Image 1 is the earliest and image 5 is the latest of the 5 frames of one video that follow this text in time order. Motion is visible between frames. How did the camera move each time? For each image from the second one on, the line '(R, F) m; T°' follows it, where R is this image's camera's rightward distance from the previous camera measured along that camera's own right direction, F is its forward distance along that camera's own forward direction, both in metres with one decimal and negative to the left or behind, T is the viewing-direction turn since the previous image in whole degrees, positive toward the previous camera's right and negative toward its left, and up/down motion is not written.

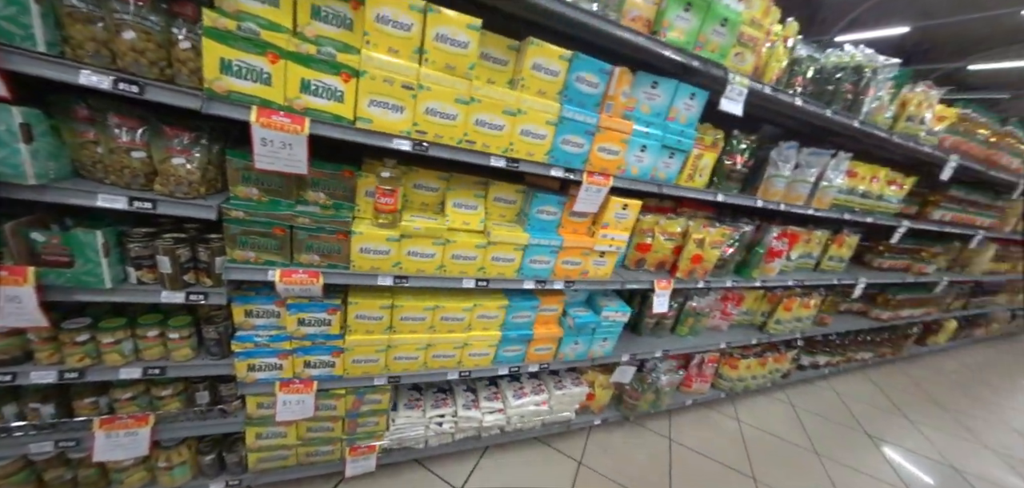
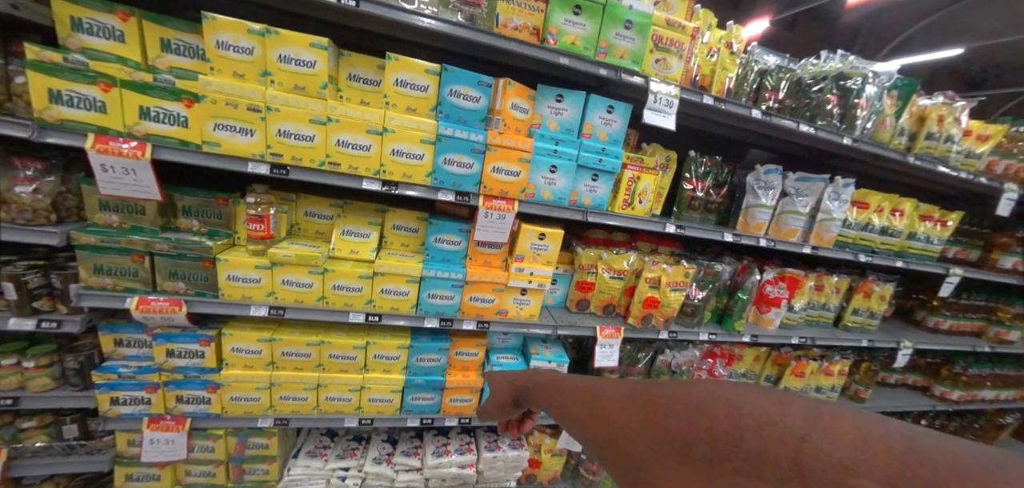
(+0.6, +0.2) m; -8°
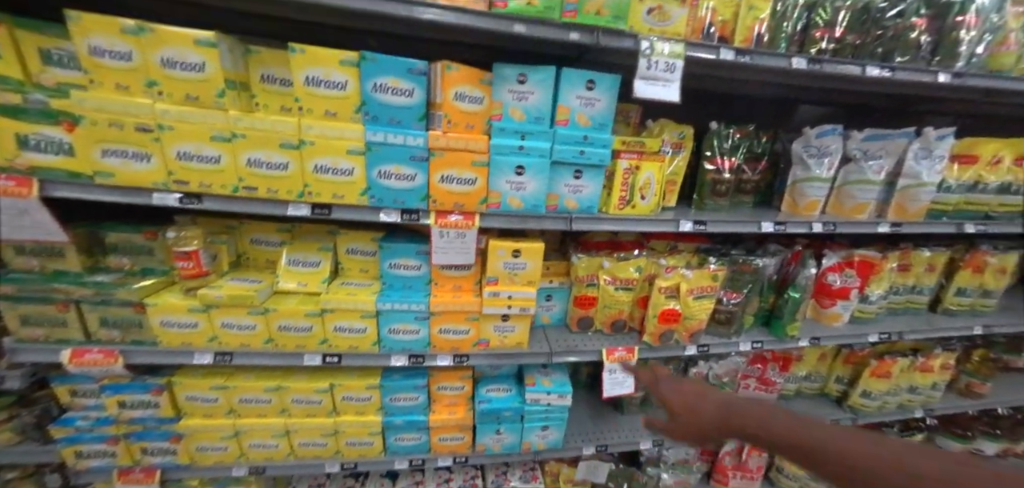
(+0.2, +0.3) m; -6°
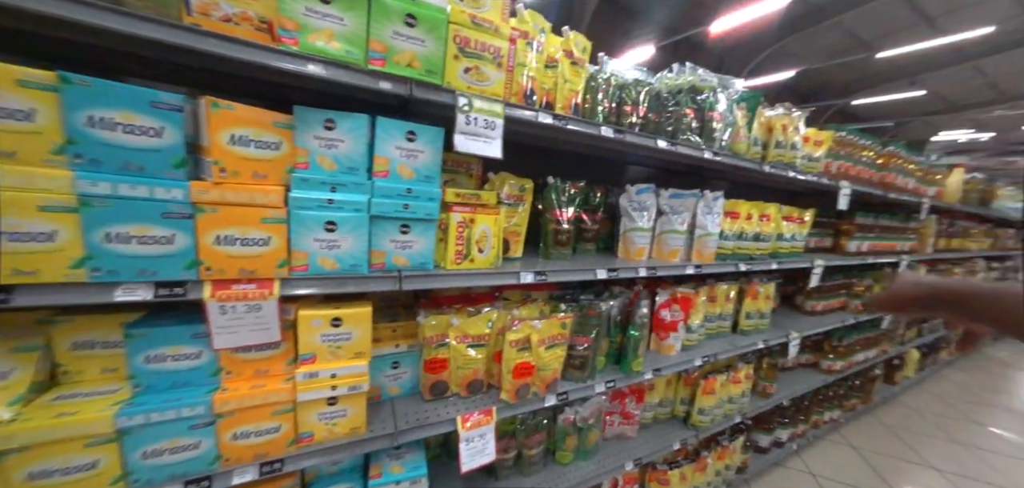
(+0.2, +0.1) m; +18°
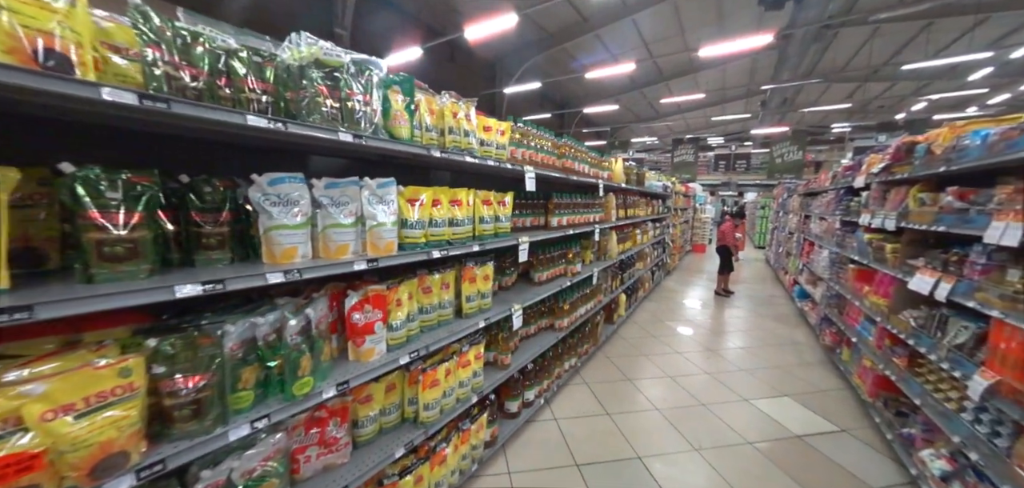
(+0.7, 0.0) m; +28°
